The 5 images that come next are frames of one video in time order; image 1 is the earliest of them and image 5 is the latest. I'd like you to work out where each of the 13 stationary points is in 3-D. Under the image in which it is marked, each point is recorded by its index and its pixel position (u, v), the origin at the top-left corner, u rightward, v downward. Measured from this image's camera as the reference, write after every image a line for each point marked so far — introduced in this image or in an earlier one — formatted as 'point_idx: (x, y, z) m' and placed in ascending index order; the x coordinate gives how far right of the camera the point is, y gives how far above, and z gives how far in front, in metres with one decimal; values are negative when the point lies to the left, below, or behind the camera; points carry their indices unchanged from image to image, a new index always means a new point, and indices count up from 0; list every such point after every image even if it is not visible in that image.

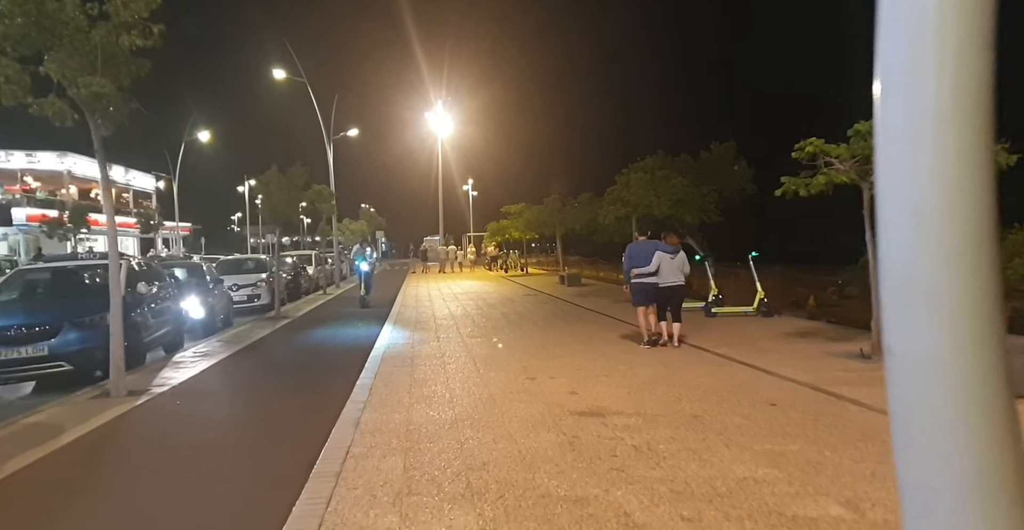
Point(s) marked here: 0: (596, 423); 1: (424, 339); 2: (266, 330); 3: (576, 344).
0: (+1.0, -1.9, +5.8) m
1: (-2.1, -1.9, +11.9) m
2: (-6.8, -1.8, +13.6) m
3: (+1.4, -1.7, +10.9) m
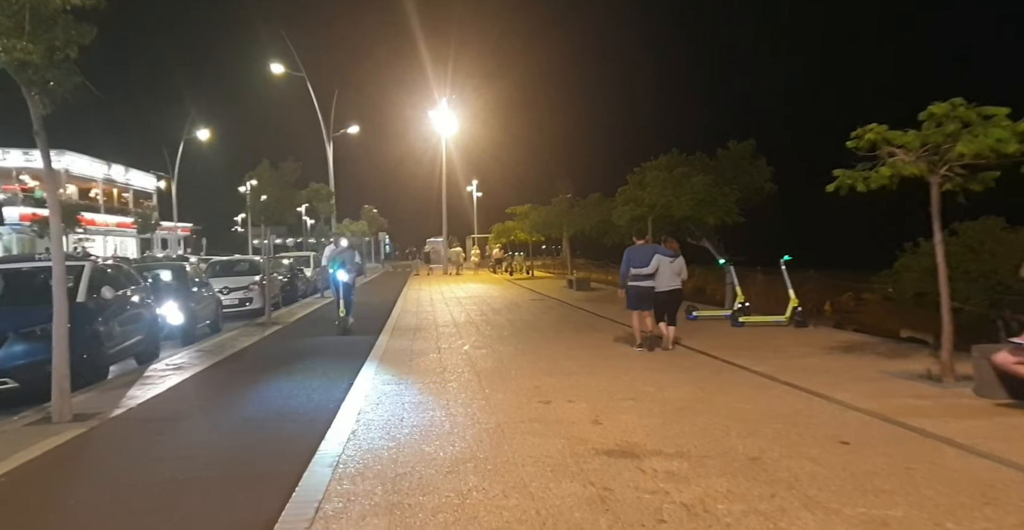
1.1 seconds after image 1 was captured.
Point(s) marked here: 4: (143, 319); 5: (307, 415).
0: (+1.1, -1.9, +4.7) m
1: (-1.9, -1.9, +10.8) m
2: (-6.6, -1.9, +12.5) m
3: (+1.6, -1.8, +9.7) m
4: (-7.2, -1.1, +9.3) m
5: (-2.7, -2.0, +6.5) m
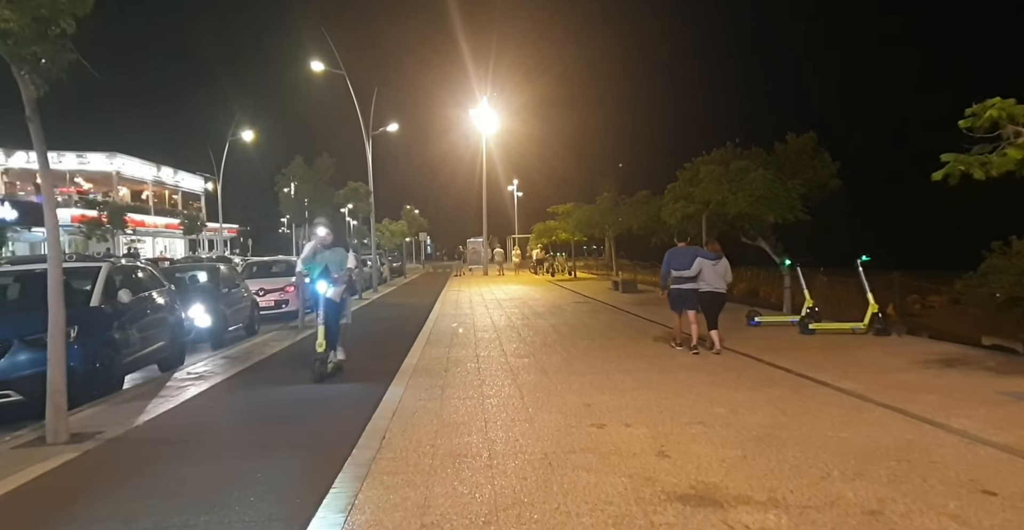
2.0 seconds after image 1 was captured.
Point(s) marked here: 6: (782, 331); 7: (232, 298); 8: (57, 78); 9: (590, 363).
0: (+1.5, -1.9, +3.7) m
1: (-1.0, -1.9, +10.1) m
2: (-5.6, -1.9, +12.1) m
3: (+2.3, -1.8, +8.7) m
4: (-6.4, -1.1, +9.0) m
5: (-2.1, -2.0, +5.8) m
6: (+6.6, -1.6, +12.1) m
7: (-6.9, -0.8, +12.4) m
8: (-4.7, +1.9, +5.2) m
9: (+1.5, -1.9, +9.5) m
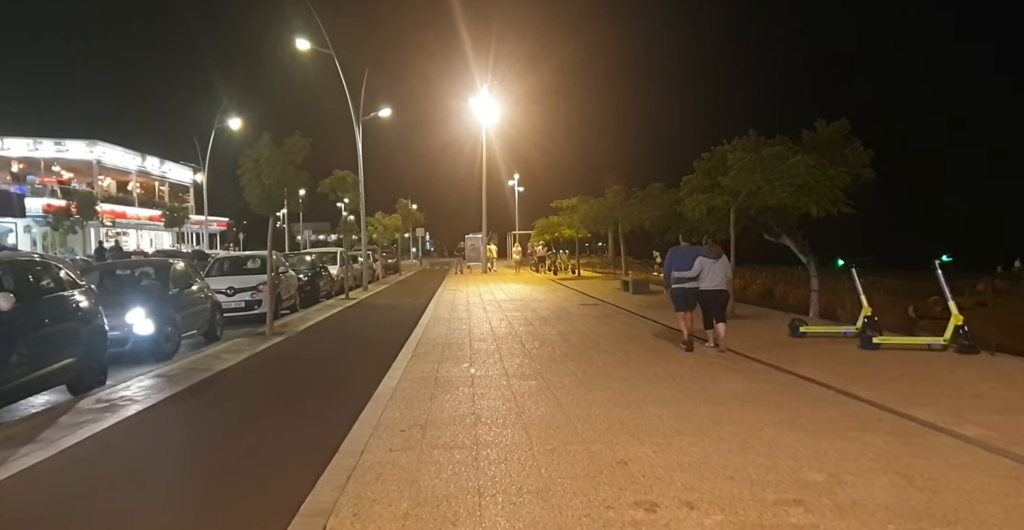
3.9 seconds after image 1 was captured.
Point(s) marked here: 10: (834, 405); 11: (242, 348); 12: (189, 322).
0: (+1.6, -2.0, +1.8) m
1: (-1.0, -1.9, +8.2) m
2: (-5.5, -1.8, +10.2) m
3: (+2.4, -1.8, +6.8) m
4: (-6.3, -1.0, +7.0) m
5: (-2.1, -2.0, +3.9) m
6: (+6.6, -1.6, +10.1) m
7: (-6.9, -0.7, +10.5) m
8: (-4.6, +2.0, +3.2) m
9: (+1.6, -1.9, +7.6) m
10: (+4.3, -1.8, +6.5) m
11: (-5.9, -1.8, +10.9) m
12: (-6.8, -1.2, +10.4) m
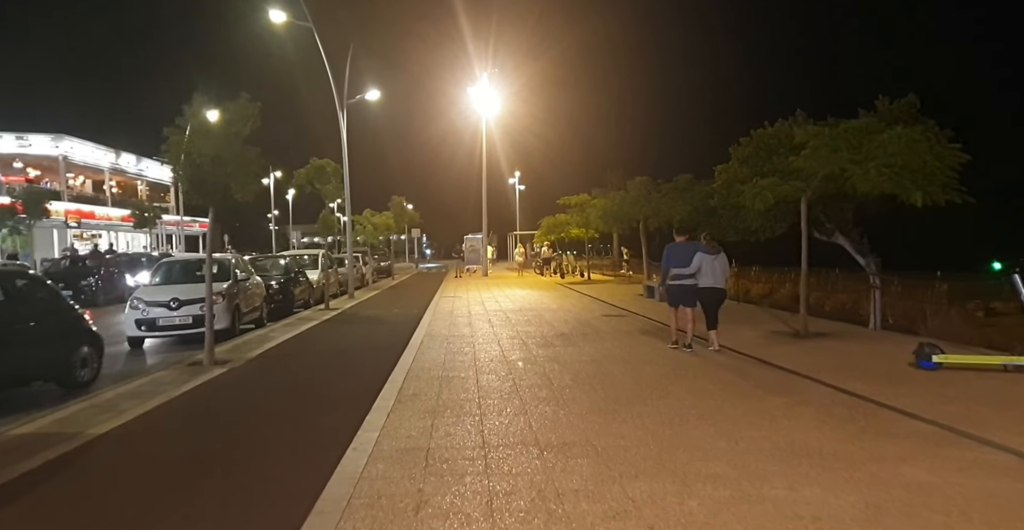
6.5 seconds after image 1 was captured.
0: (+2.0, -2.0, -1.2) m
1: (-0.6, -2.0, +5.1) m
2: (-5.2, -2.0, +7.1) m
3: (+2.8, -1.9, +3.8) m
4: (-5.9, -1.2, +4.0) m
5: (-1.7, -2.1, +0.8) m
6: (+7.0, -1.7, +7.1) m
7: (-6.5, -0.8, +7.4) m
8: (-4.2, +1.9, +0.2) m
9: (+1.9, -1.9, +4.6) m
10: (+4.7, -1.9, +3.5) m
11: (-5.5, -1.9, +7.8) m
12: (-6.4, -1.3, +7.3) m
